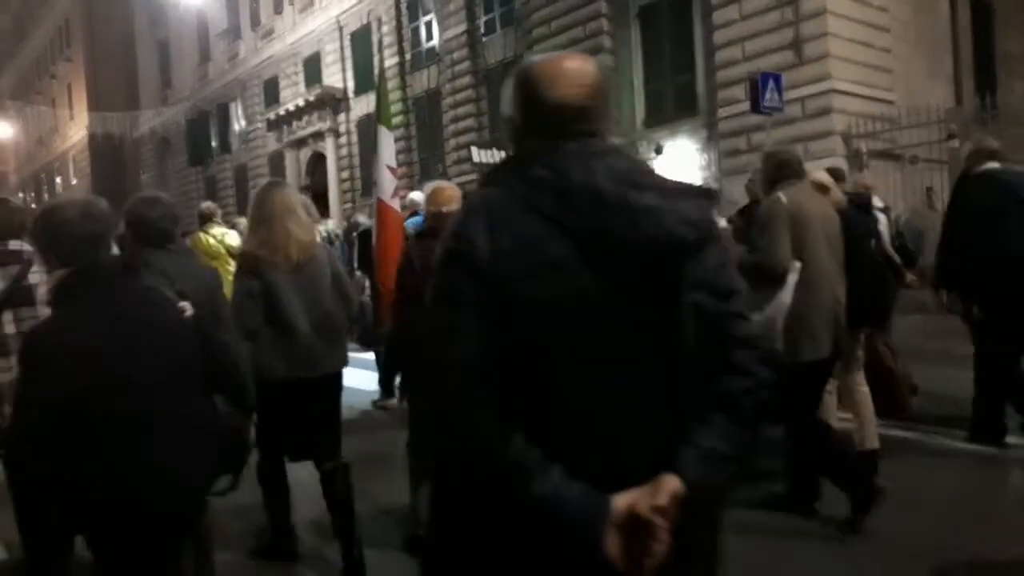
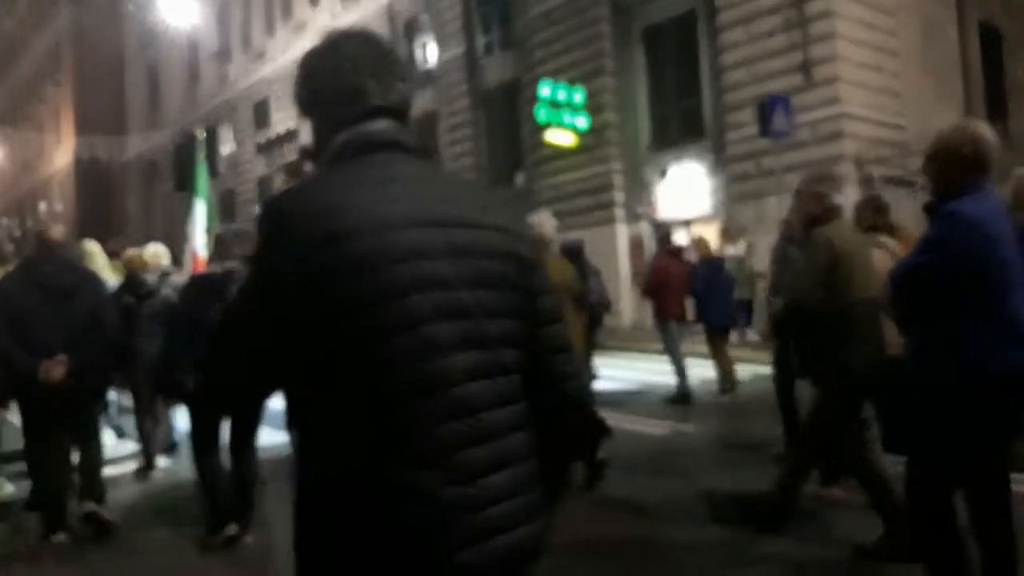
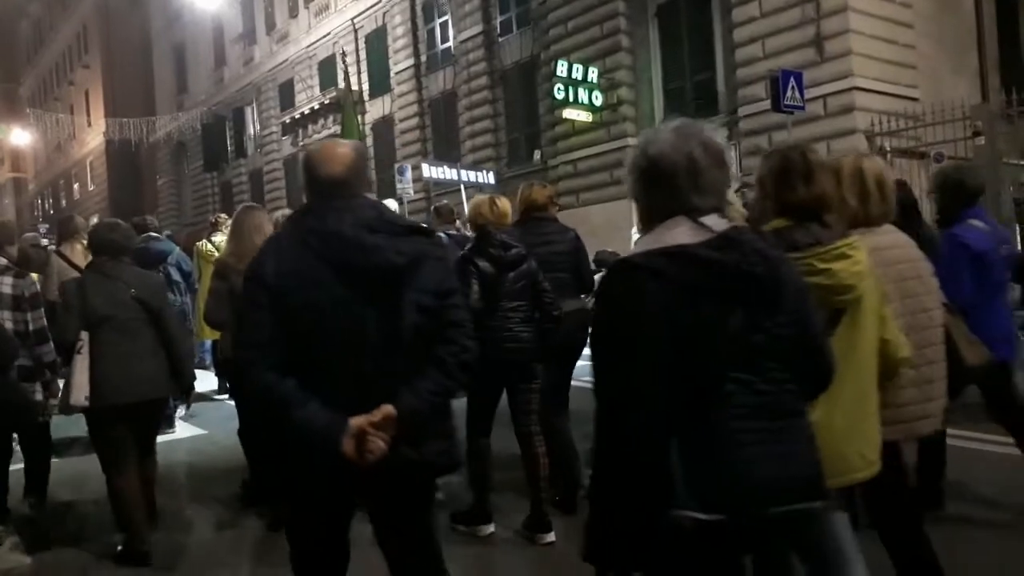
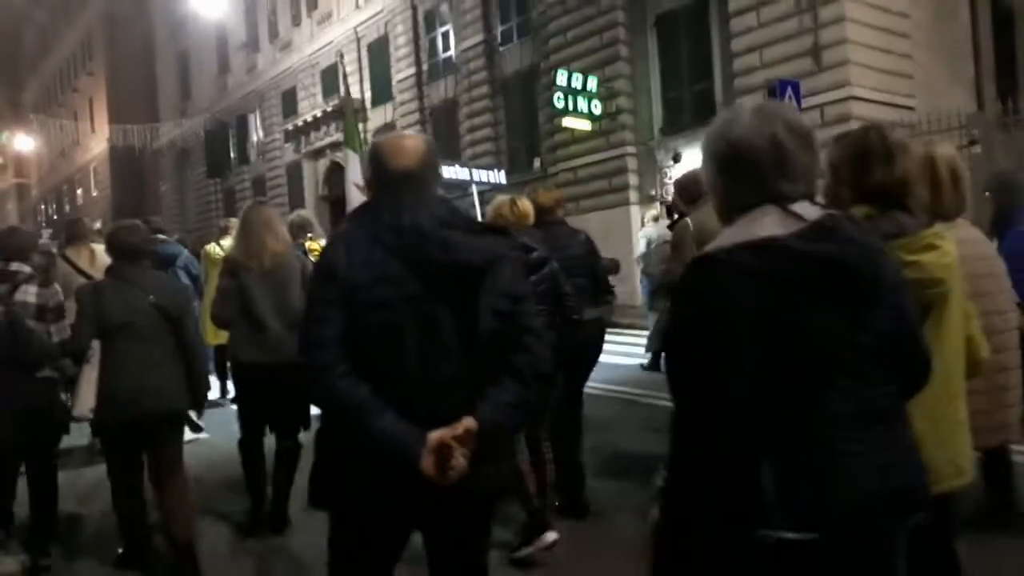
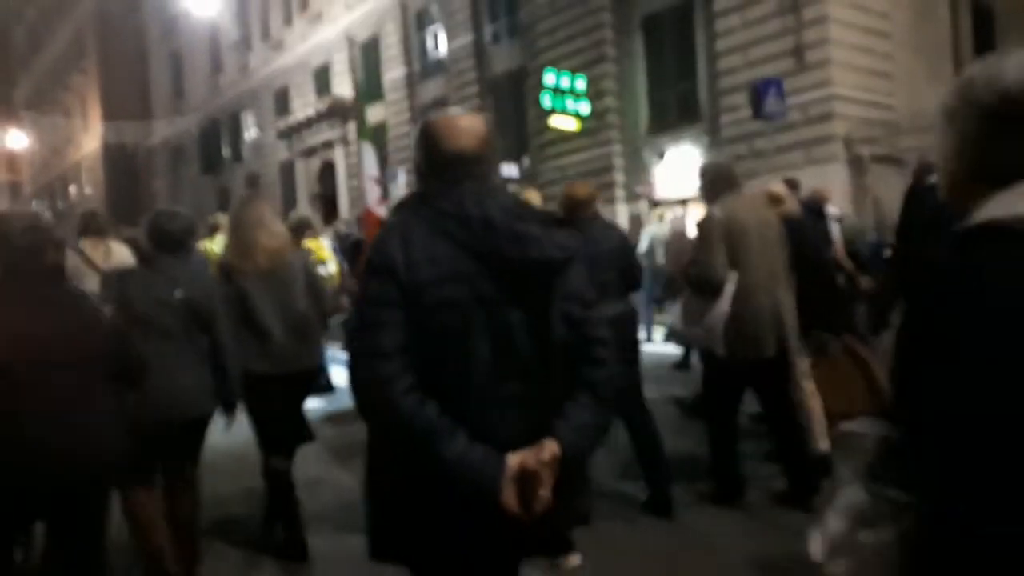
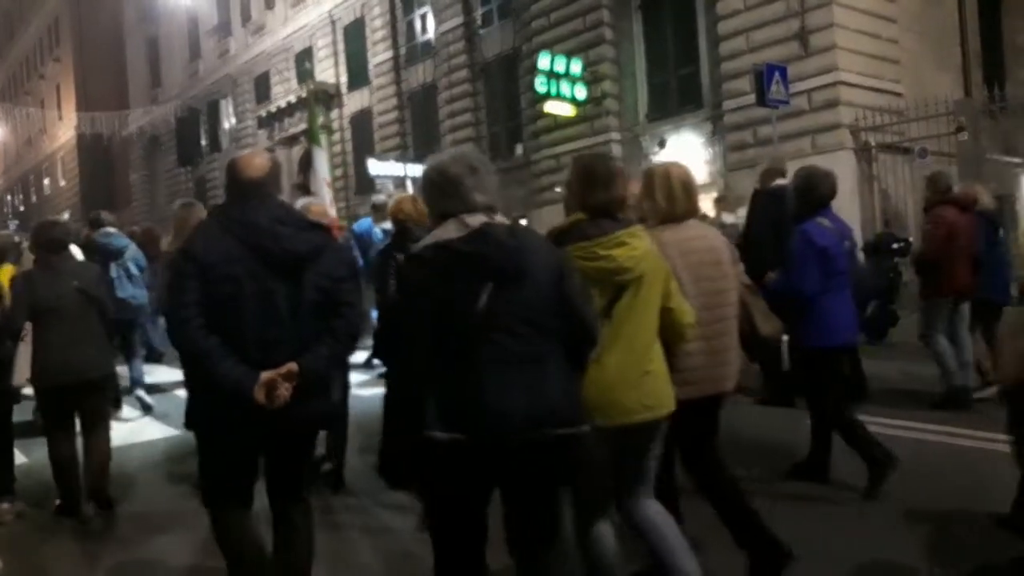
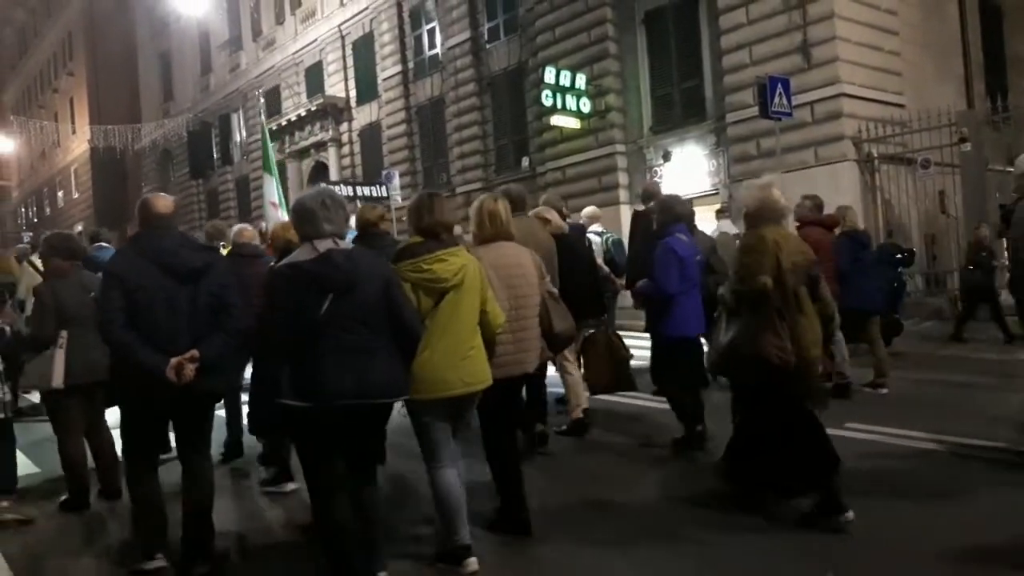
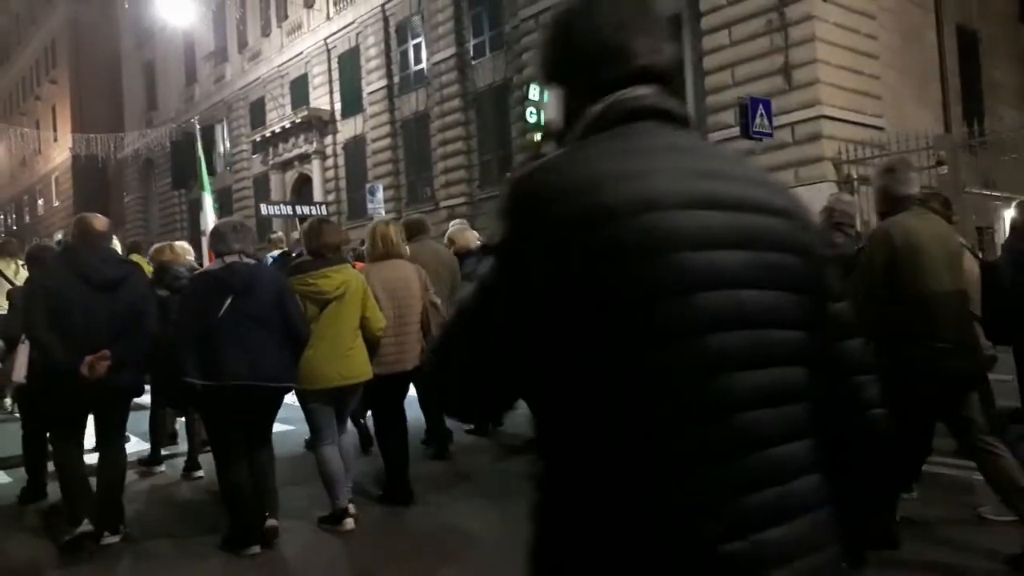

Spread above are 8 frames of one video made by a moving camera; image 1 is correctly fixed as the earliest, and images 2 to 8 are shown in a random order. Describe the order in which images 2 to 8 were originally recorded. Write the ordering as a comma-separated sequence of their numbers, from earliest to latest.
5, 4, 3, 6, 7, 8, 2
